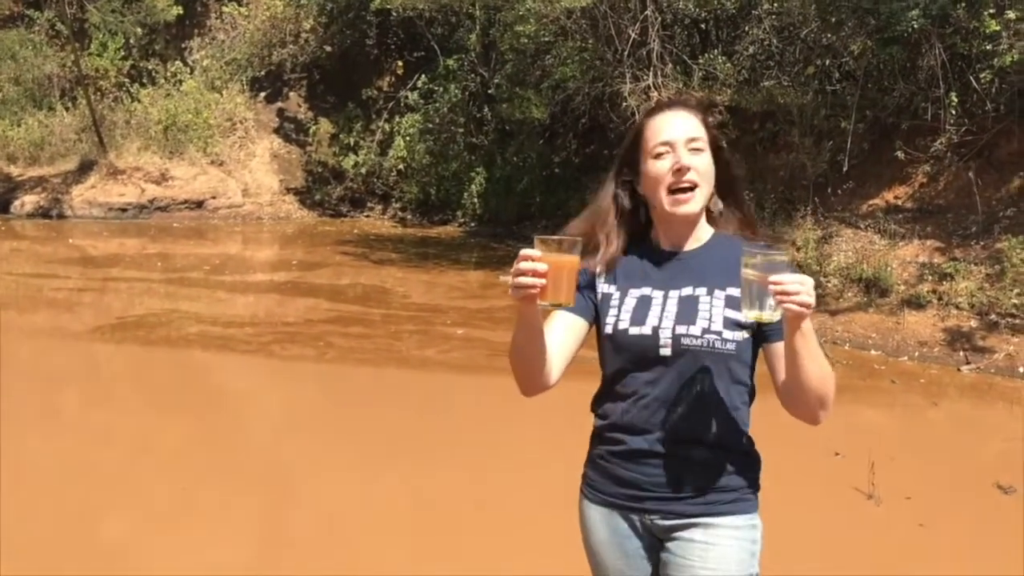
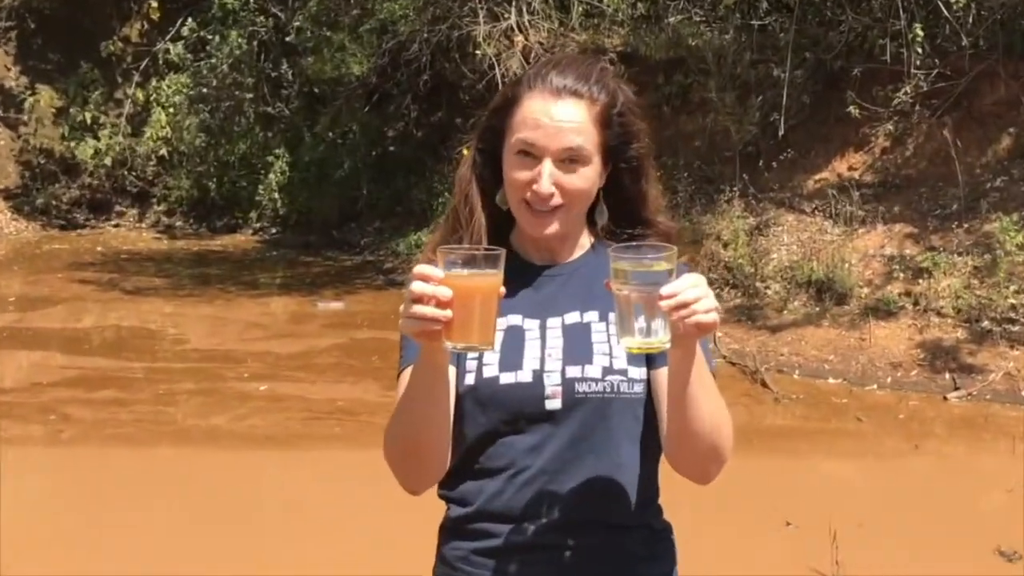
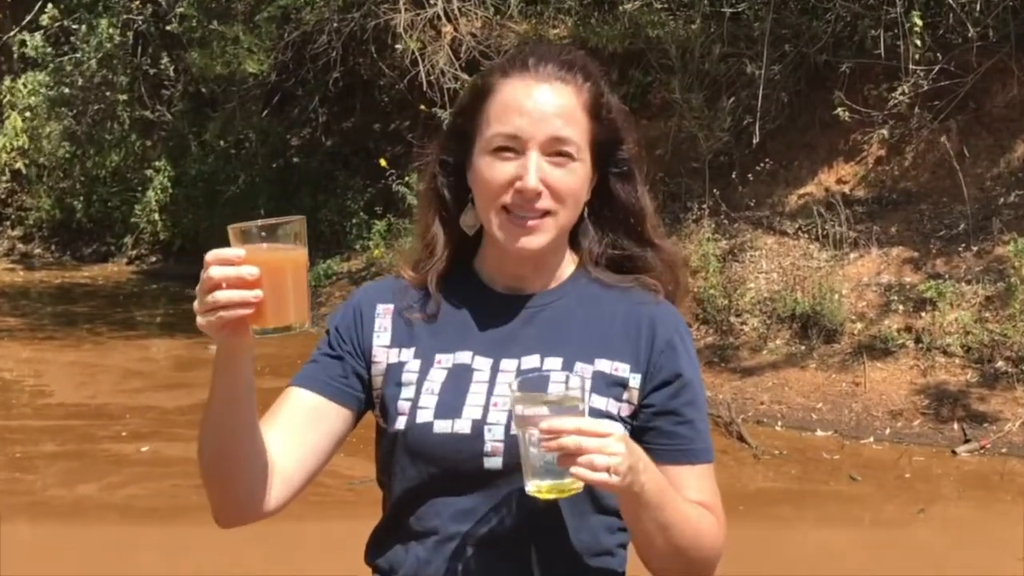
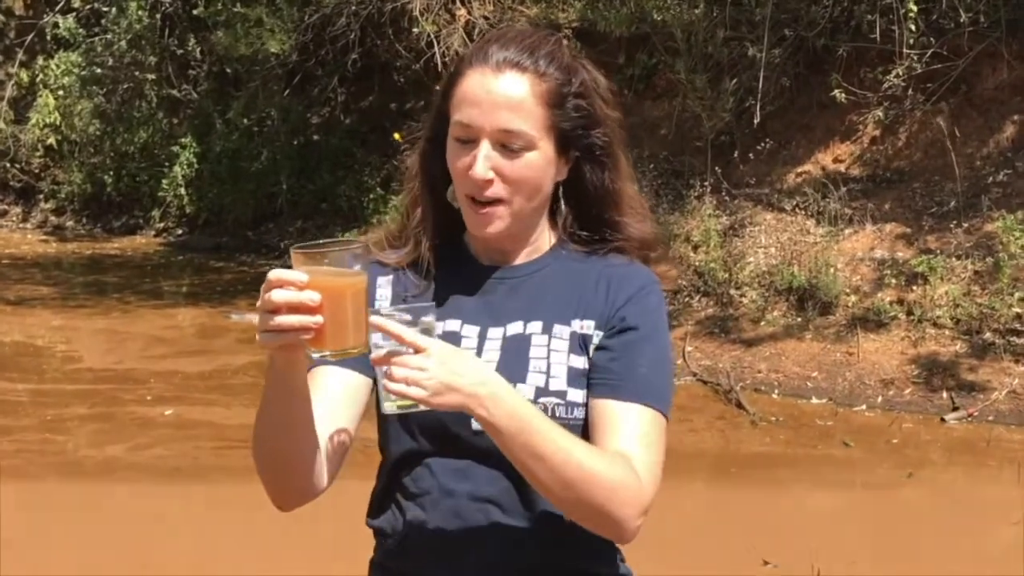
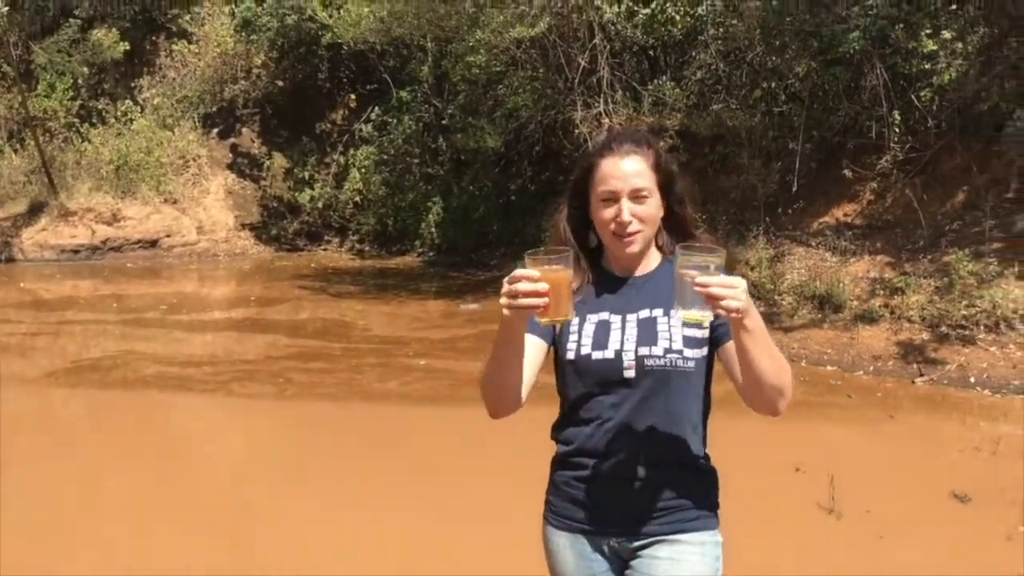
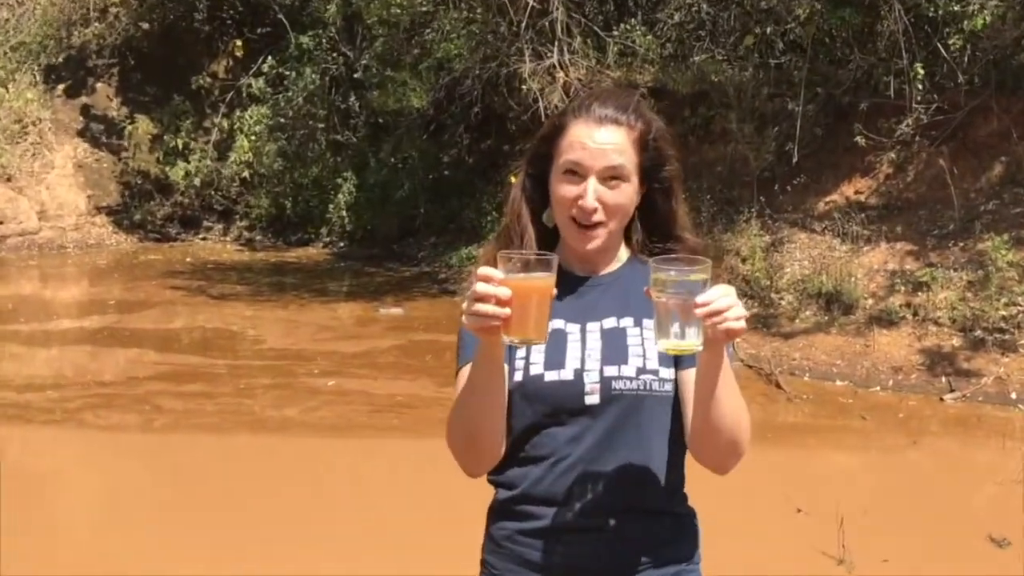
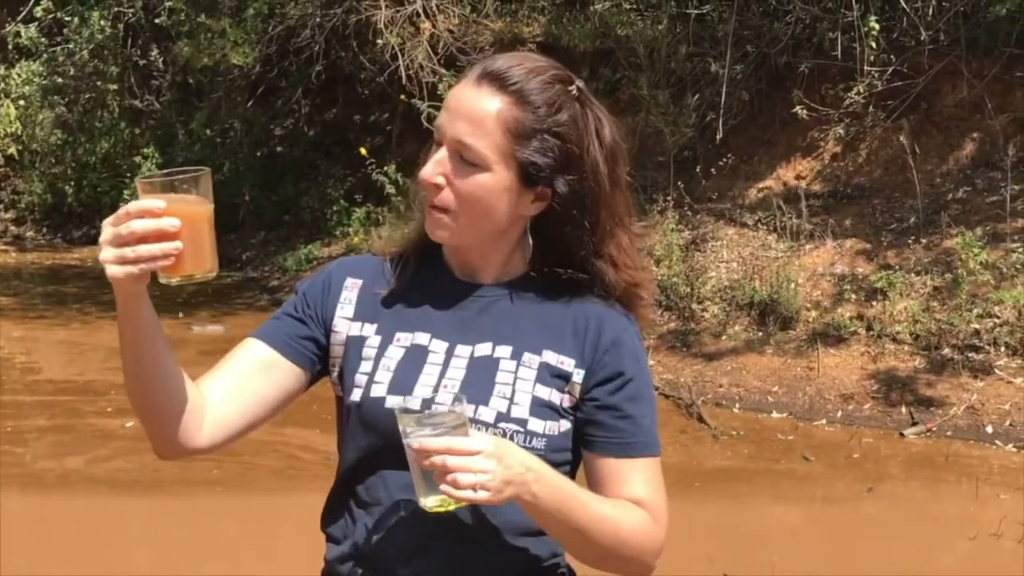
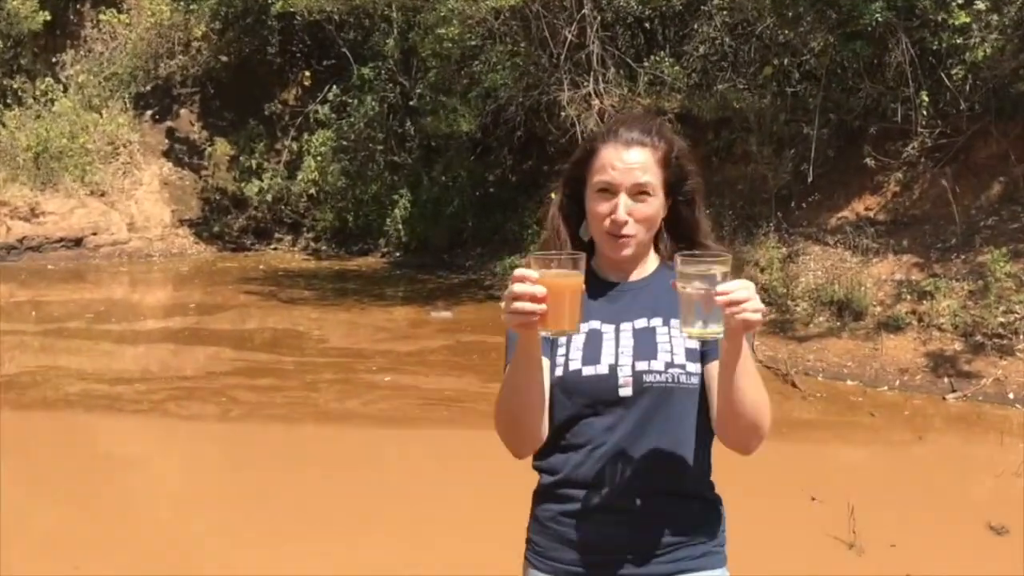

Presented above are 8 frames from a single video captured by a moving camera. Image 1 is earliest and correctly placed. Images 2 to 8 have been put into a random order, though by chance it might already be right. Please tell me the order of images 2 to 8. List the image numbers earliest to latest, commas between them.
5, 8, 6, 2, 4, 7, 3
